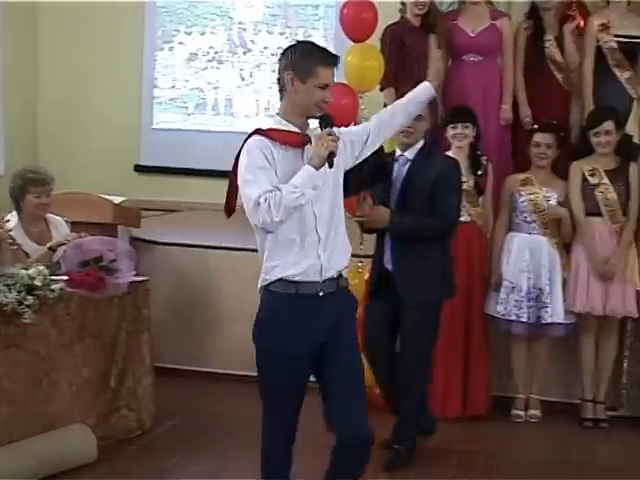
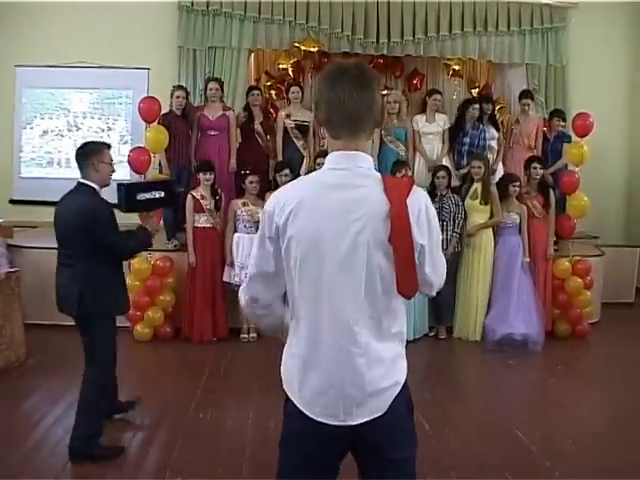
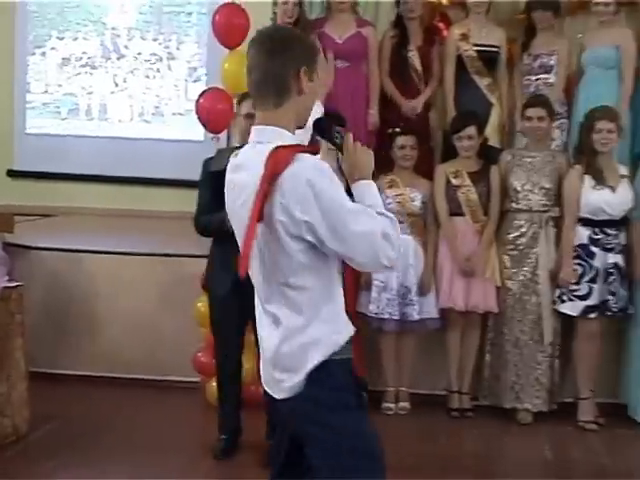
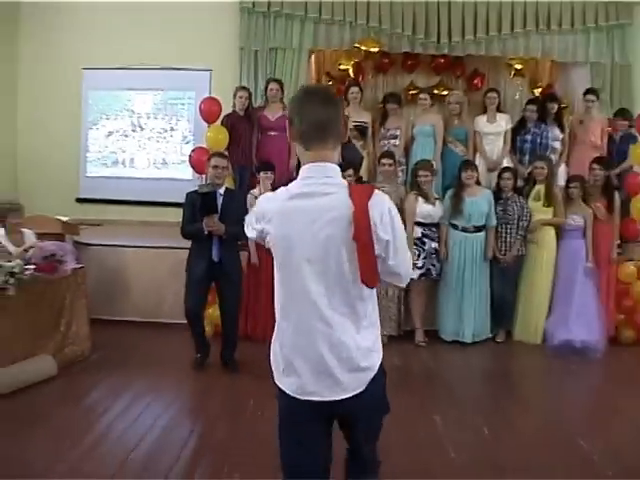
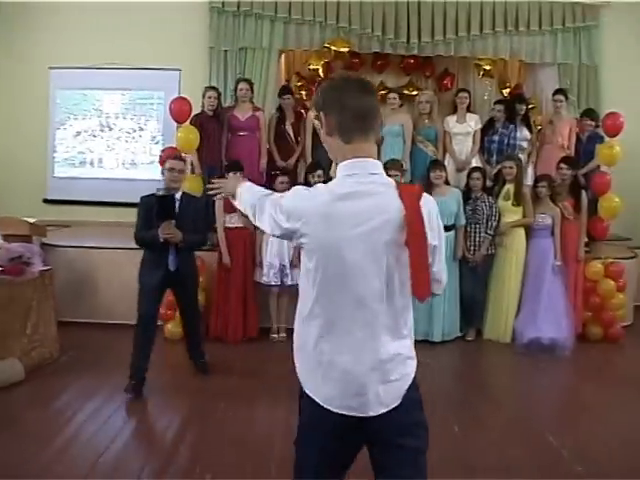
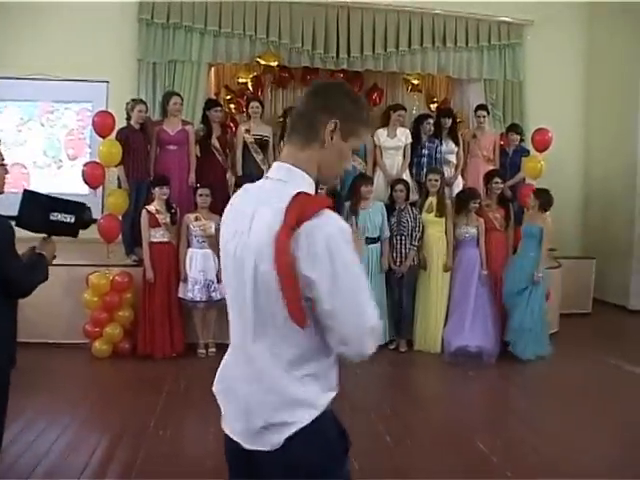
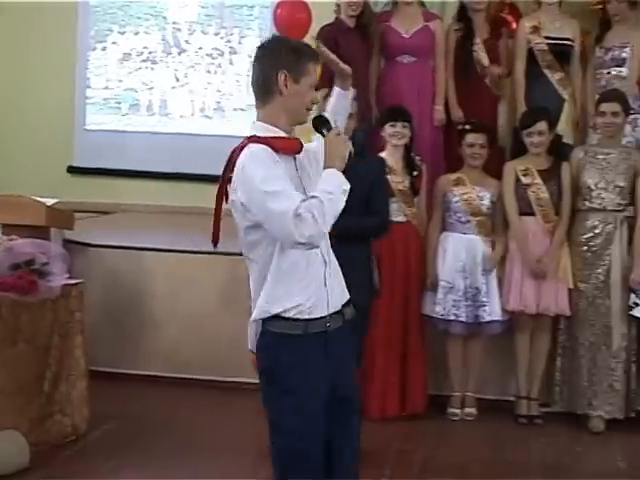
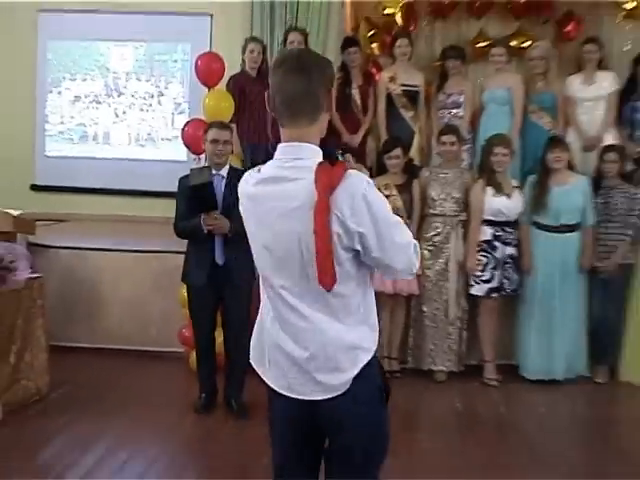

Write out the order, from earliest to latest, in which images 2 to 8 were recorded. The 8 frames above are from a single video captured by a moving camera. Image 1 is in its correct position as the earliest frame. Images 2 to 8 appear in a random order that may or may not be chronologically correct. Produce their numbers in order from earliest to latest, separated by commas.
7, 3, 8, 4, 5, 2, 6
